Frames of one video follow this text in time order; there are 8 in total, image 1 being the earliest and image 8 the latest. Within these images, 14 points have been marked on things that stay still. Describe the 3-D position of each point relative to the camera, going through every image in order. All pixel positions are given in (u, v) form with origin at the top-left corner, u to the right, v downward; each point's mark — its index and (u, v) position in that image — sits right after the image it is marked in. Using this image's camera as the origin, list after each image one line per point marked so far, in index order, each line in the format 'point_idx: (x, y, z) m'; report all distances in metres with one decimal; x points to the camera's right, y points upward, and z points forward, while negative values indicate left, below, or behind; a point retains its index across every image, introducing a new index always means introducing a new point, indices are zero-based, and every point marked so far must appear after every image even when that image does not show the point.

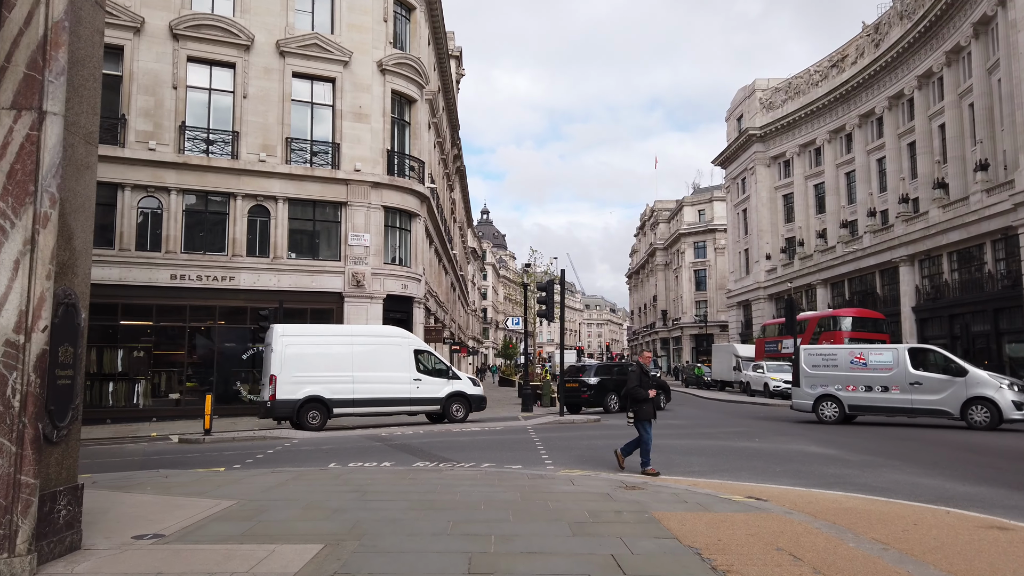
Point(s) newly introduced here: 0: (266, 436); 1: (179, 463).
0: (-6.0, -3.6, +17.5) m
1: (-5.8, -3.1, +12.6) m
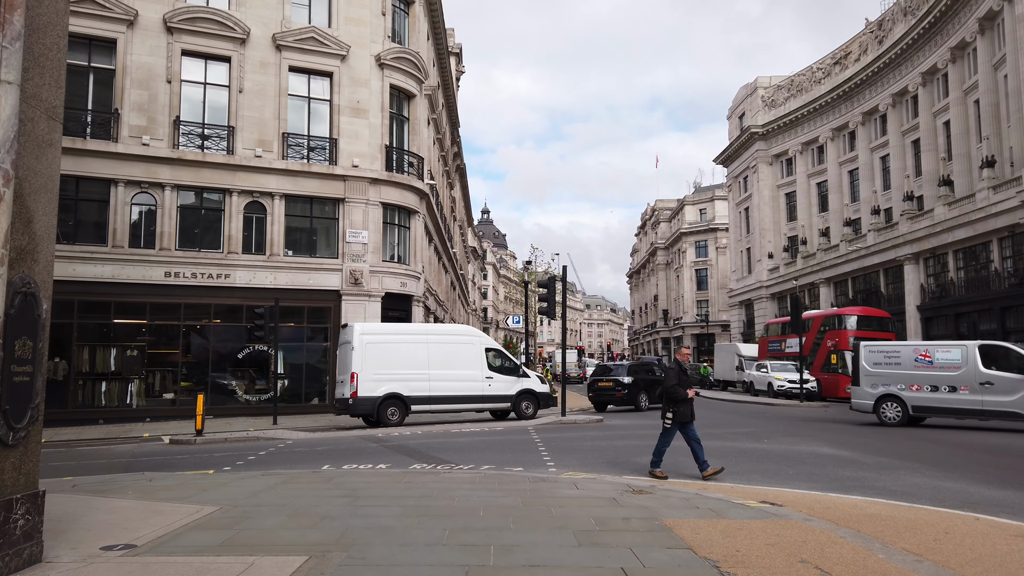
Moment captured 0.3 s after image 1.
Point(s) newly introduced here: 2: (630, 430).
0: (-6.0, -3.5, +17.0) m
1: (-5.8, -3.0, +12.1) m
2: (+2.6, -3.2, +16.0) m
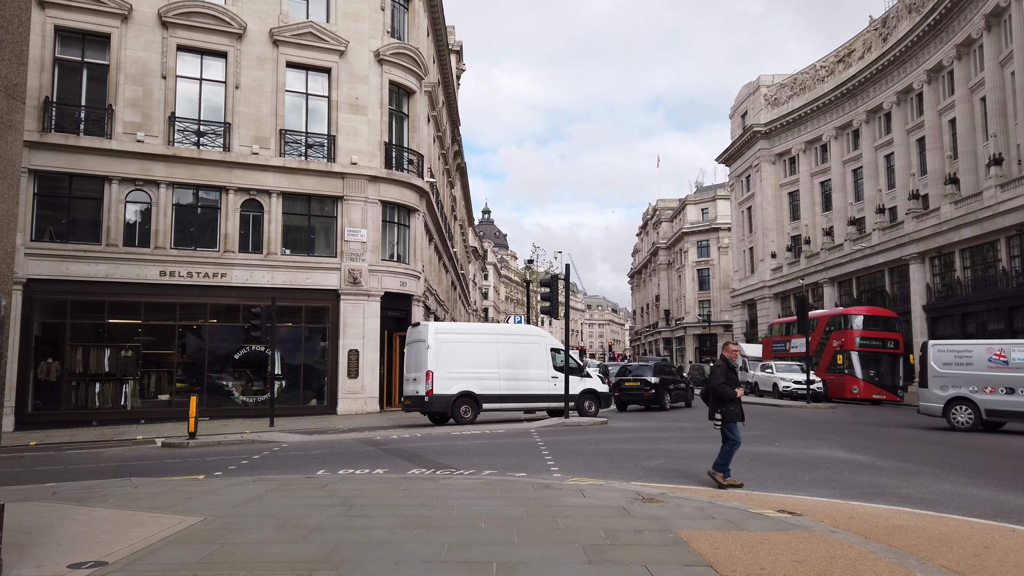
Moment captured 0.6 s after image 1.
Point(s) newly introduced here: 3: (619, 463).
0: (-5.9, -3.5, +16.6) m
1: (-5.8, -3.0, +11.6) m
2: (+2.7, -3.1, +15.5) m
3: (+1.7, -2.8, +11.5) m
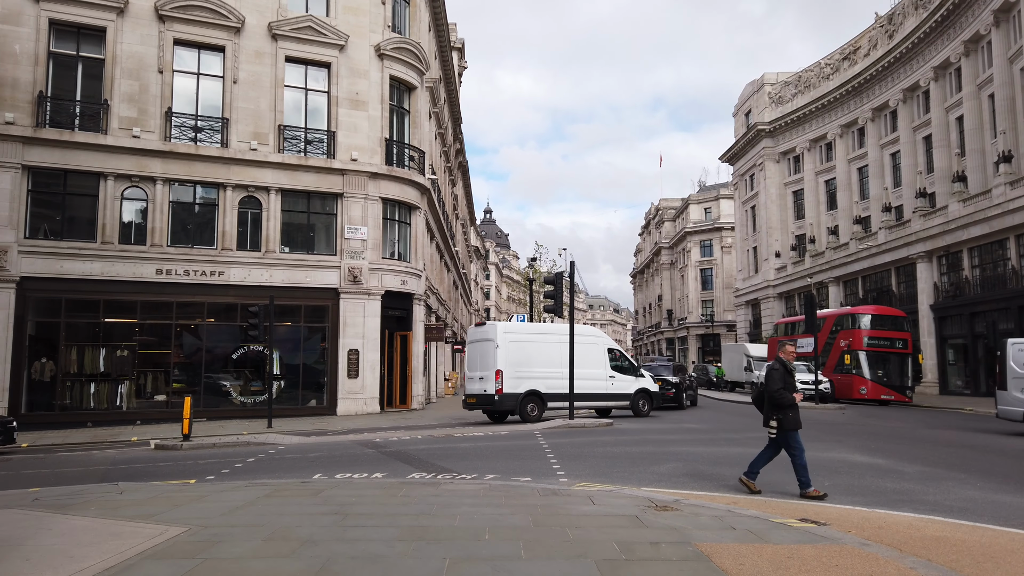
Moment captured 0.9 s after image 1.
0: (-5.8, -3.4, +16.1) m
1: (-5.7, -2.9, +11.2) m
2: (+2.7, -3.1, +15.0) m
3: (+1.8, -2.7, +11.0) m
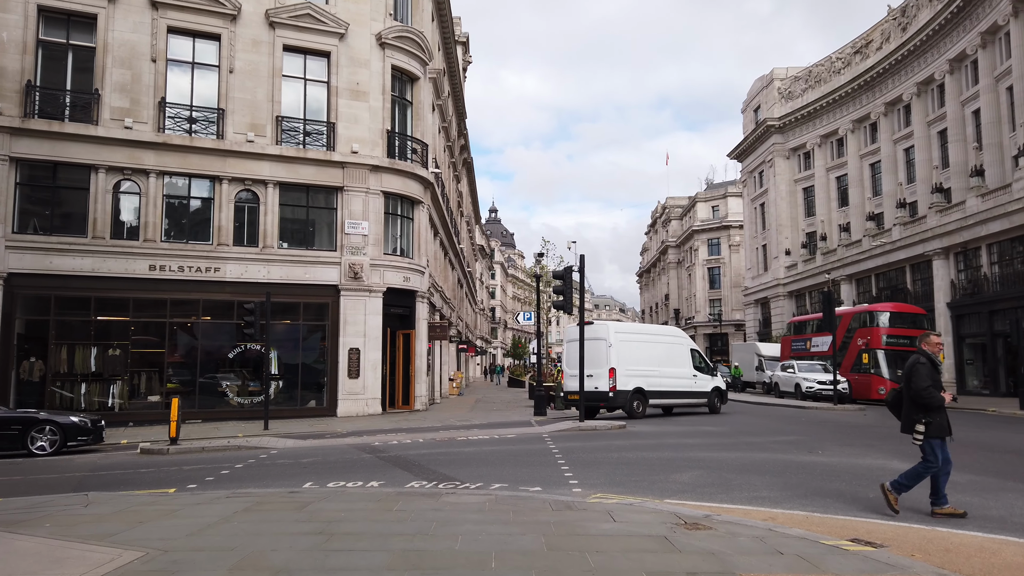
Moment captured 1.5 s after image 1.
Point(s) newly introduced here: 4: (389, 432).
0: (-5.7, -3.3, +15.2) m
1: (-5.6, -2.8, +10.3) m
2: (+2.9, -2.9, +14.1) m
3: (+1.9, -2.6, +10.0) m
4: (-3.1, -3.6, +18.0) m
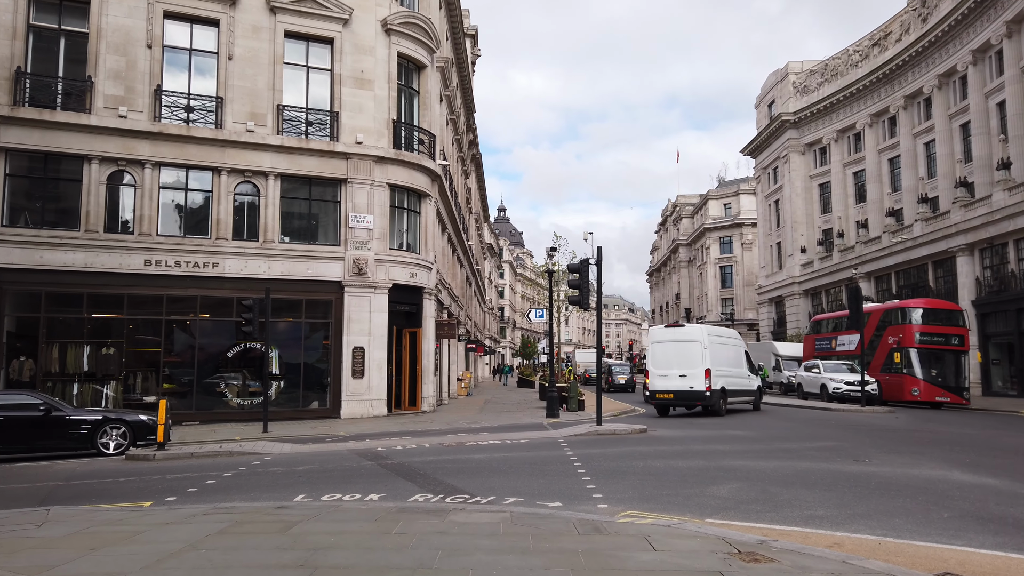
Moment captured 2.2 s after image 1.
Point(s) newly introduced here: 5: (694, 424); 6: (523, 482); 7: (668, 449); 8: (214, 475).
0: (-5.4, -3.2, +14.2) m
1: (-5.4, -2.7, +9.3) m
2: (+3.1, -2.8, +12.9) m
3: (+2.1, -2.5, +8.9) m
4: (-2.8, -3.5, +17.0) m
5: (+4.8, -3.6, +18.9) m
6: (+0.2, -2.6, +9.7) m
7: (+2.7, -2.8, +12.3) m
8: (-4.6, -2.9, +11.0) m
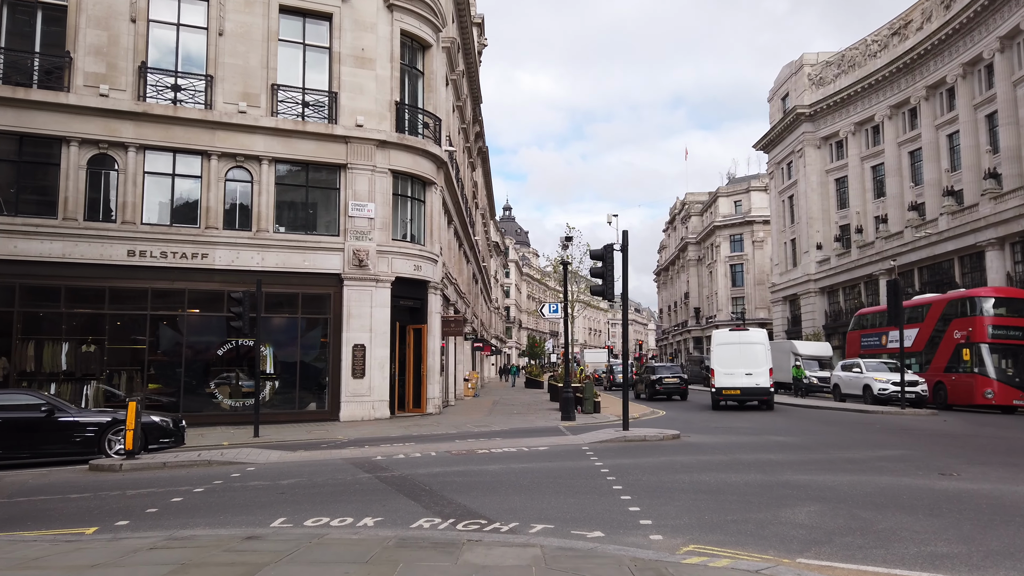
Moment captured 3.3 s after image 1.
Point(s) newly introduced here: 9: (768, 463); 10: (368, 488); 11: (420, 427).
0: (-5.1, -2.9, +12.6) m
1: (-5.1, -2.4, +7.6) m
2: (+3.4, -2.6, +11.2) m
3: (+2.3, -2.2, +7.2) m
4: (-2.5, -3.3, +15.3) m
5: (+5.2, -3.3, +17.2) m
6: (+0.4, -2.4, +8.1) m
7: (+3.0, -2.5, +10.6) m
8: (-4.3, -2.6, +9.3) m
9: (+3.6, -2.5, +10.2) m
10: (-1.9, -2.6, +9.3) m
11: (-2.5, -3.8, +19.7) m
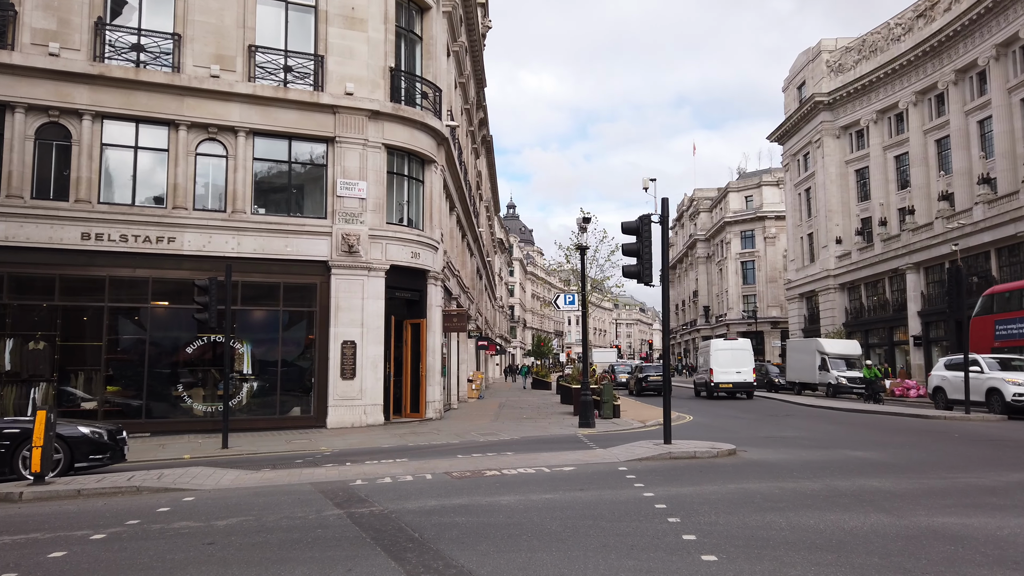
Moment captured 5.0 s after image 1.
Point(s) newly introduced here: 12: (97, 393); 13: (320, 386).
0: (-4.9, -2.6, +9.9) m
1: (-4.9, -2.1, +5.0) m
2: (+3.6, -2.3, +8.6) m
3: (+2.5, -1.9, +4.6) m
4: (-2.2, -3.0, +12.7) m
5: (+5.4, -3.0, +14.5) m
6: (+0.6, -2.1, +5.4) m
7: (+3.2, -2.2, +8.0) m
8: (-4.1, -2.3, +6.7) m
9: (+3.9, -2.2, +7.5) m
10: (-1.6, -2.3, +6.7) m
11: (-2.3, -3.5, +17.1) m
12: (-10.3, -2.6, +17.8) m
13: (-5.2, -2.6, +19.3) m
